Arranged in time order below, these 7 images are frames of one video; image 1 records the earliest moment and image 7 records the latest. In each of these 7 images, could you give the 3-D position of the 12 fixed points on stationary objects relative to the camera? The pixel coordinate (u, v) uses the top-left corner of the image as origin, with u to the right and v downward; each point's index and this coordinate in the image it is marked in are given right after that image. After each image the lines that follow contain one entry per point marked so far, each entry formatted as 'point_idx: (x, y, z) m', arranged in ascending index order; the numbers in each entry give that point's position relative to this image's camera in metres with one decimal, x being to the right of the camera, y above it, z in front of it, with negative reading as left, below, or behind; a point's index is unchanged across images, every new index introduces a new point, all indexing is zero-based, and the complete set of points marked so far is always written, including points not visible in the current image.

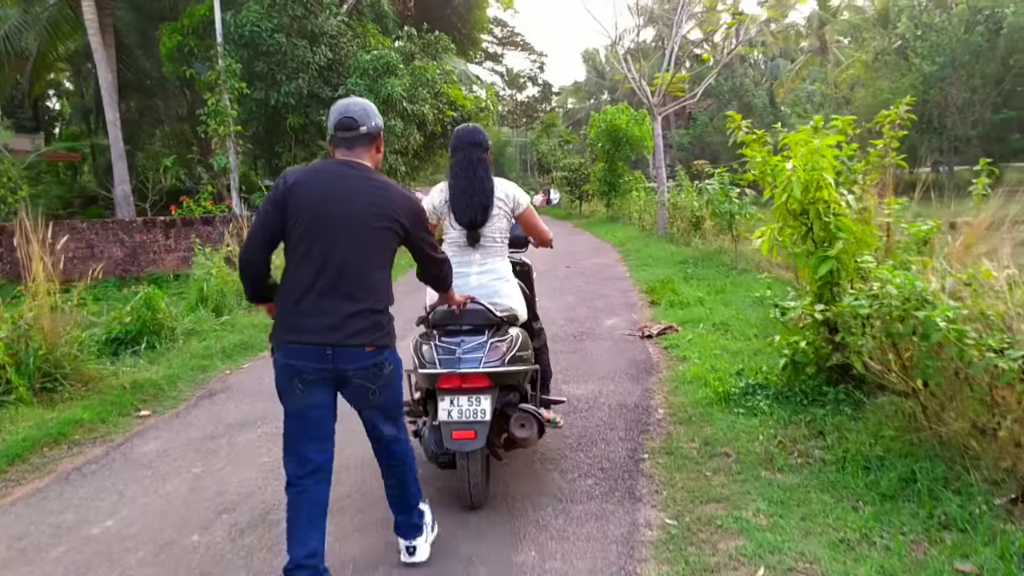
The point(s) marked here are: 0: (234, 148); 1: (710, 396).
0: (-5.6, +2.8, +17.9) m
1: (+1.2, -0.7, +5.4) m
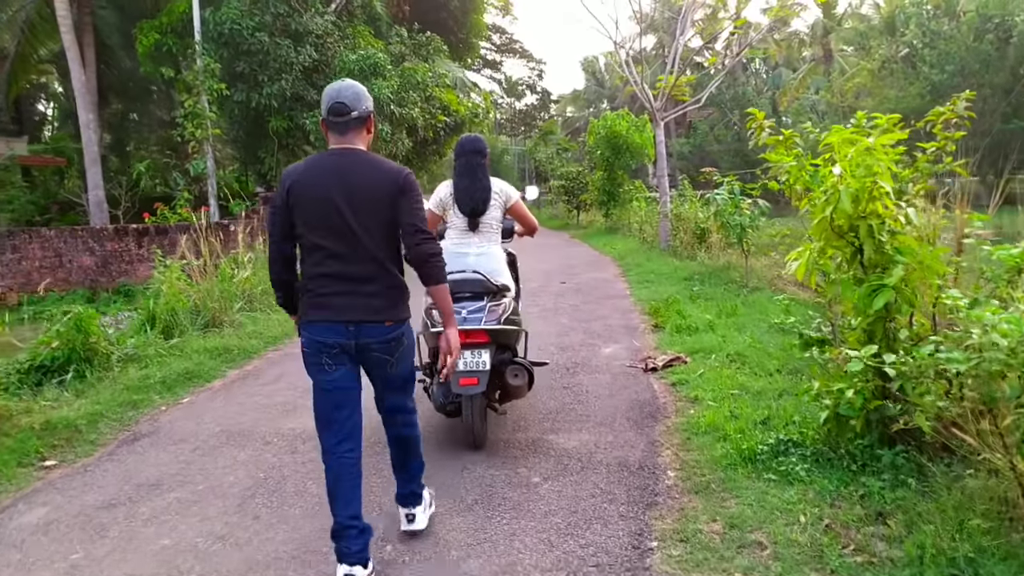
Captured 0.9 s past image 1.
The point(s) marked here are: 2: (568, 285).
0: (-5.8, +2.6, +16.9) m
1: (+1.1, -0.8, +4.4) m
2: (+0.7, 0.0, +11.7) m
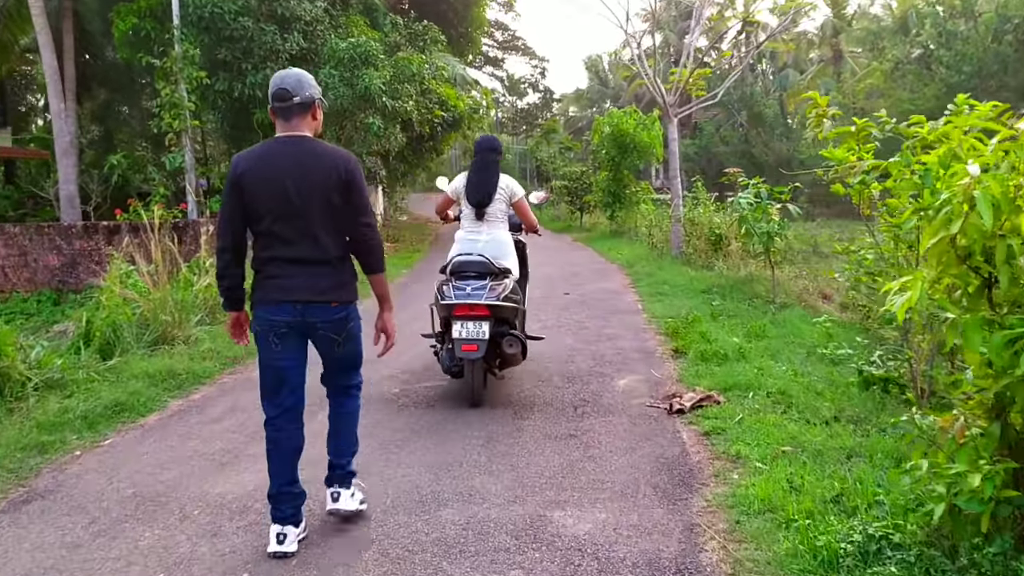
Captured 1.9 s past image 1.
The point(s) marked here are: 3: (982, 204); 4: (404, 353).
0: (-5.8, +2.6, +15.7) m
1: (+1.1, -1.0, +3.2) m
2: (+0.7, -0.1, +10.5) m
3: (+1.5, +0.3, +2.7) m
4: (-0.9, -0.5, +7.4) m
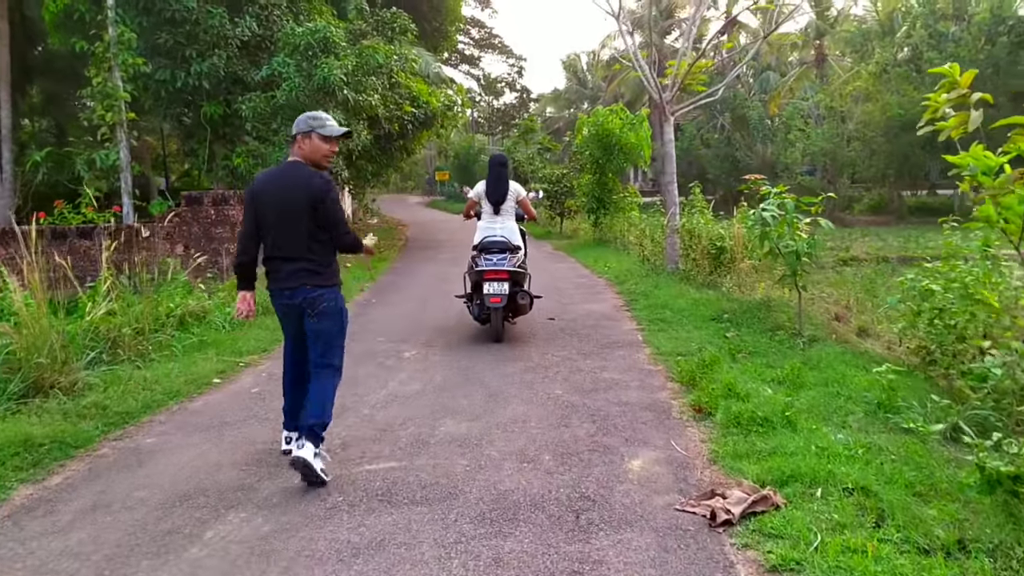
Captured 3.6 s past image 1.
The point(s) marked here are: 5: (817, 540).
0: (-6.1, +2.3, +13.9) m
1: (+1.0, -1.2, +1.6) m
2: (+0.5, -0.4, +8.9) m
3: (+1.4, 0.0, +1.2) m
4: (-1.1, -0.8, +5.8) m
5: (+1.2, -1.0, +3.5) m
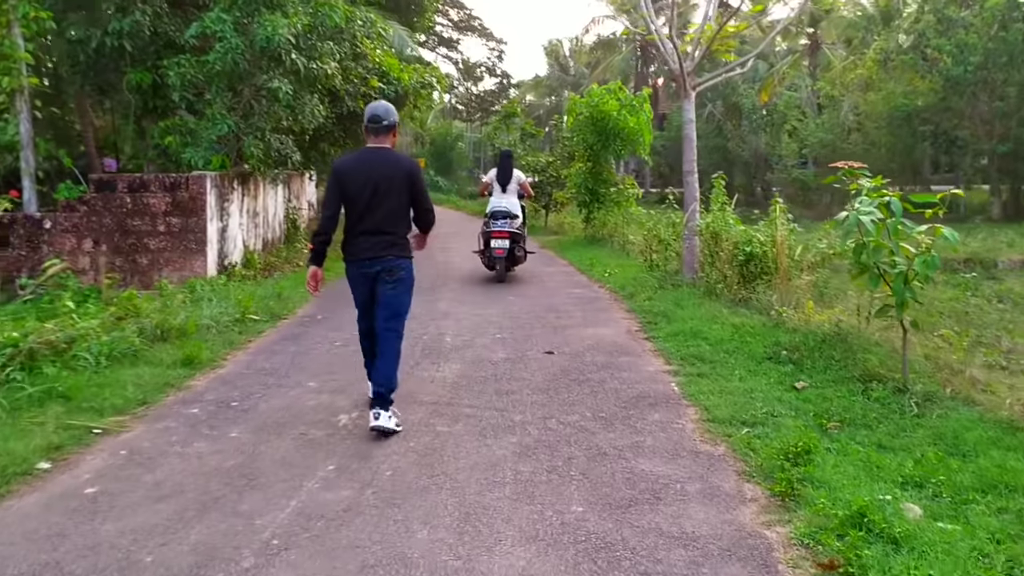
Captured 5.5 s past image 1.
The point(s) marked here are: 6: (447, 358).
0: (-6.3, +2.3, +11.4) m
1: (+1.1, -1.5, -0.7) m
2: (+0.3, -0.5, +6.6) m
3: (+1.5, -0.3, -1.1) m
4: (-1.1, -1.0, +3.4) m
5: (+1.2, -1.3, +1.2) m
6: (-0.5, -0.5, +6.9) m
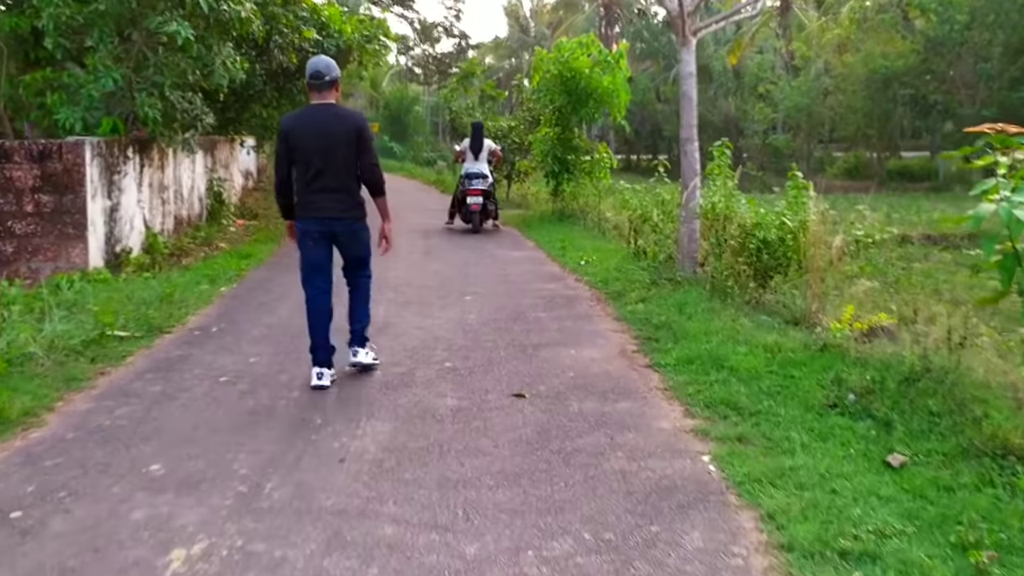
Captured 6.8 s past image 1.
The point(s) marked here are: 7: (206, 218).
0: (-6.8, +2.3, +8.9) m
1: (+1.2, -1.9, -2.6) m
2: (+0.1, -0.6, +4.6) m
3: (+1.6, -0.7, -3.1) m
4: (-1.2, -1.2, +1.3) m
5: (+1.2, -1.6, -0.8) m
6: (-0.8, -0.6, +4.8) m
7: (-5.1, +1.2, +14.6) m
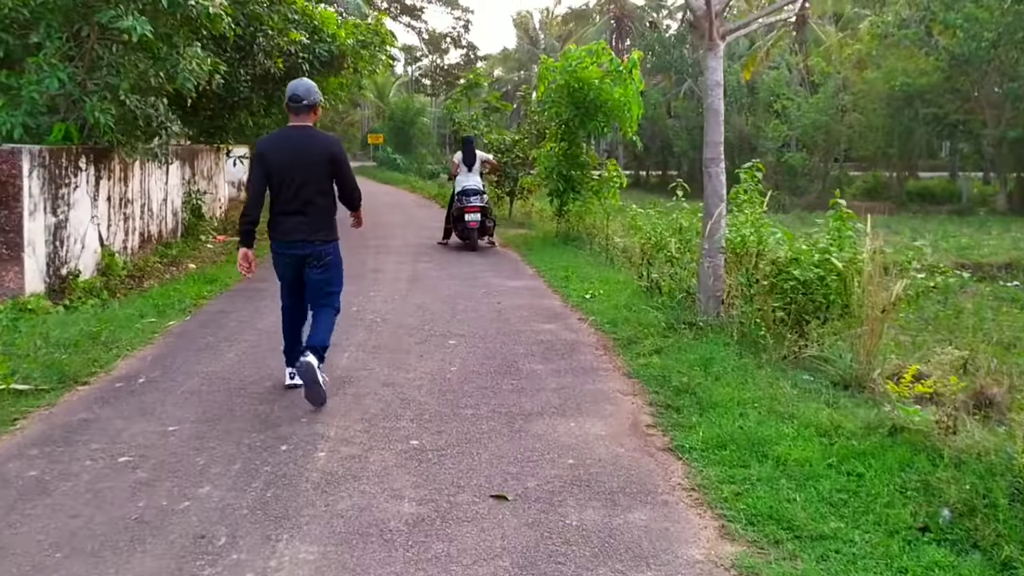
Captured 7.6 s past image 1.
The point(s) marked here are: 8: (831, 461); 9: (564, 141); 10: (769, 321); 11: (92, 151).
0: (-6.8, +2.1, +7.8) m
1: (+1.0, -2.1, -3.8) m
2: (0.0, -0.9, +3.4) m
3: (+1.5, -0.9, -4.3) m
4: (-1.3, -1.4, +0.2) m
5: (+1.1, -1.8, -2.0) m
6: (-0.8, -0.9, +3.6) m
7: (-5.1, +0.8, +13.5) m
8: (+1.4, -0.8, +4.0) m
9: (+0.8, +2.2, +13.3) m
10: (+1.9, -0.2, +6.3) m
11: (-4.5, +1.5, +9.4) m
